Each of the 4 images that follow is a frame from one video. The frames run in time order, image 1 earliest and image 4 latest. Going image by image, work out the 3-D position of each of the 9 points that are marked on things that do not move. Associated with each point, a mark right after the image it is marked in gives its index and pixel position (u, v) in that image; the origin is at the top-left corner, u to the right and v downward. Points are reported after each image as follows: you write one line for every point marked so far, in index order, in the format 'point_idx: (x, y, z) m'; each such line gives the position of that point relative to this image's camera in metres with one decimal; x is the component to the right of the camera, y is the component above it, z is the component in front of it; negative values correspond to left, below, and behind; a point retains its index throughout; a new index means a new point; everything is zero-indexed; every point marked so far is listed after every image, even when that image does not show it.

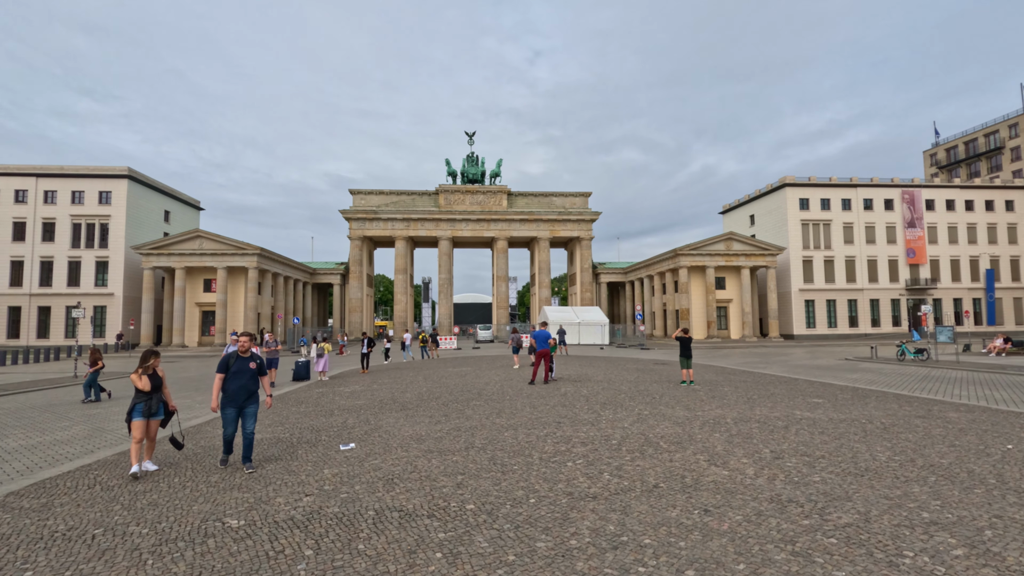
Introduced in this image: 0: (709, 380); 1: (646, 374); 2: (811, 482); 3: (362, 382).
0: (+6.1, -2.9, +16.8) m
1: (+4.6, -3.0, +18.7) m
2: (+3.0, -2.0, +5.5) m
3: (-4.9, -3.1, +17.6) m
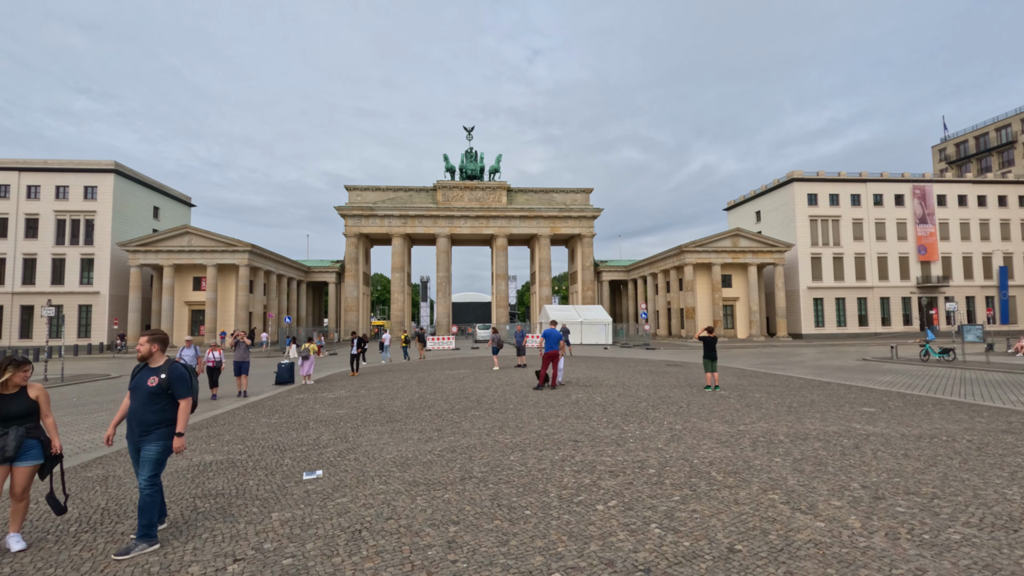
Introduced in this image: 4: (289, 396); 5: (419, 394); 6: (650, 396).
0: (+6.2, -2.7, +15.1) m
1: (+4.7, -2.8, +17.0) m
2: (+3.1, -1.8, +3.9) m
3: (-4.8, -2.9, +15.9) m
4: (-5.9, -2.9, +14.4) m
5: (-2.3, -2.7, +13.7) m
6: (+3.1, -2.4, +12.0) m
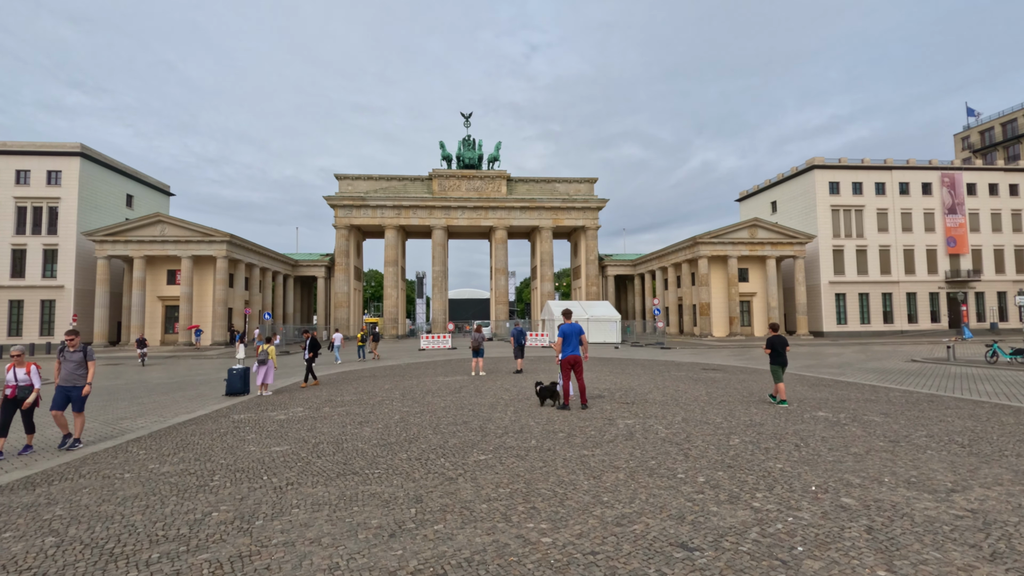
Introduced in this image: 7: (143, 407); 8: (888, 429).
0: (+6.5, -2.3, +11.4) m
1: (+5.0, -2.4, +13.3) m
2: (+3.5, -1.5, +0.1) m
3: (-4.5, -2.6, +12.1) m
4: (-5.6, -2.5, +10.6) m
5: (-2.0, -2.3, +9.9) m
6: (+3.4, -2.1, +8.3) m
7: (-9.1, -2.9, +13.4) m
8: (+5.6, -2.1, +8.0) m
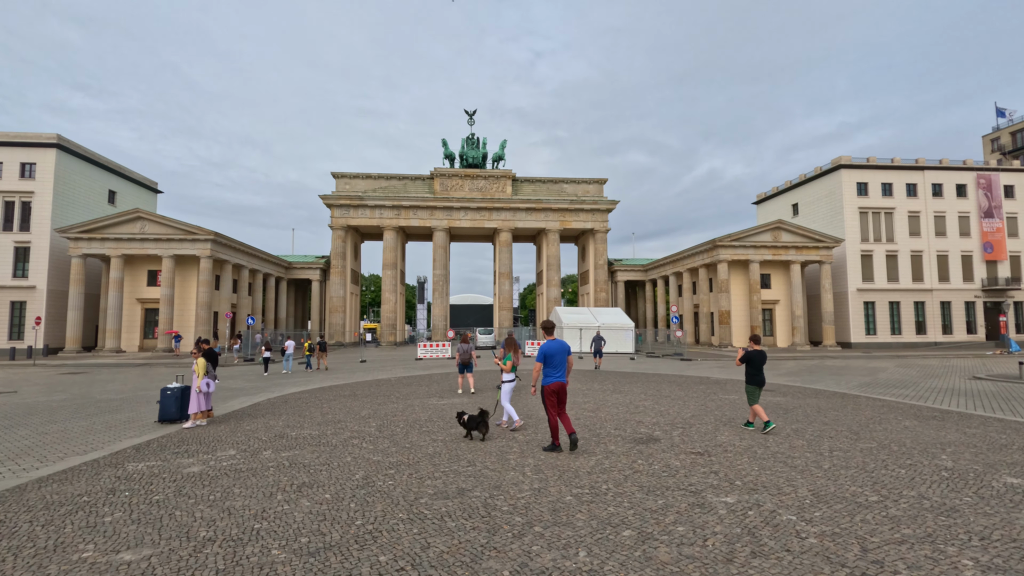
0: (+6.7, -2.3, +8.1) m
1: (+5.2, -2.5, +10.0) m
2: (+3.7, -1.4, -3.2) m
3: (-4.2, -2.5, +8.9) m
4: (-5.4, -2.4, +7.3) m
5: (-1.8, -2.2, +6.6) m
6: (+3.6, -2.0, +4.9) m
7: (-8.9, -2.8, +10.1) m
8: (+5.8, -2.0, +4.7) m
